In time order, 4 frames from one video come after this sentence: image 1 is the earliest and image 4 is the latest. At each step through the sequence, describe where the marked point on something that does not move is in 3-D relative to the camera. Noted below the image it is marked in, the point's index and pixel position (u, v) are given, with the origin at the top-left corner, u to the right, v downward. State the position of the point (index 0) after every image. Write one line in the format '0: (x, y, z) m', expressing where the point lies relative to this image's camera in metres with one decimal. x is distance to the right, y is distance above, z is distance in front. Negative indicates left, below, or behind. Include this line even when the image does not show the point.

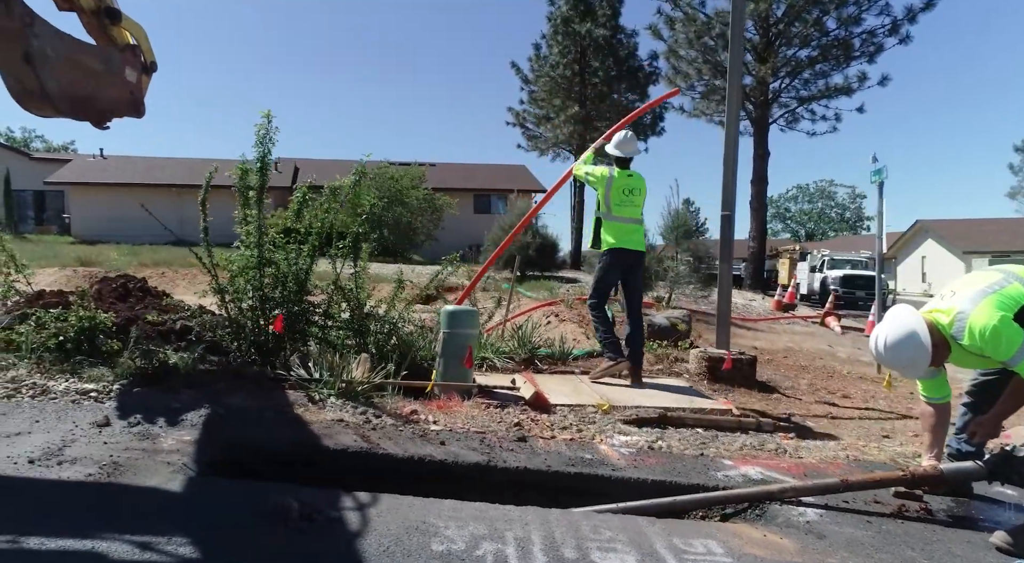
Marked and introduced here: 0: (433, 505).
0: (-0.3, -0.9, +2.5) m
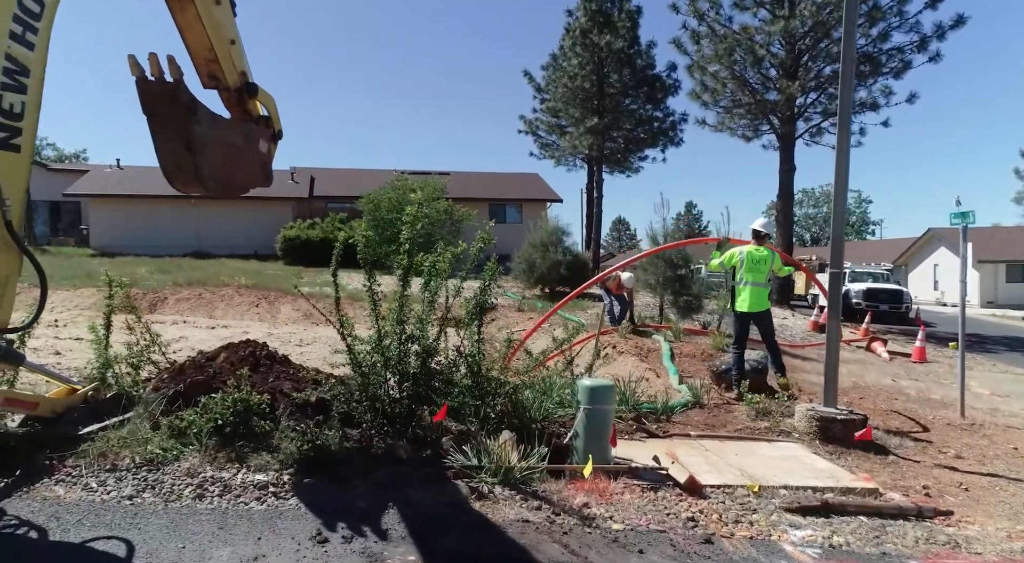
0: (+0.7, -1.4, +2.5) m
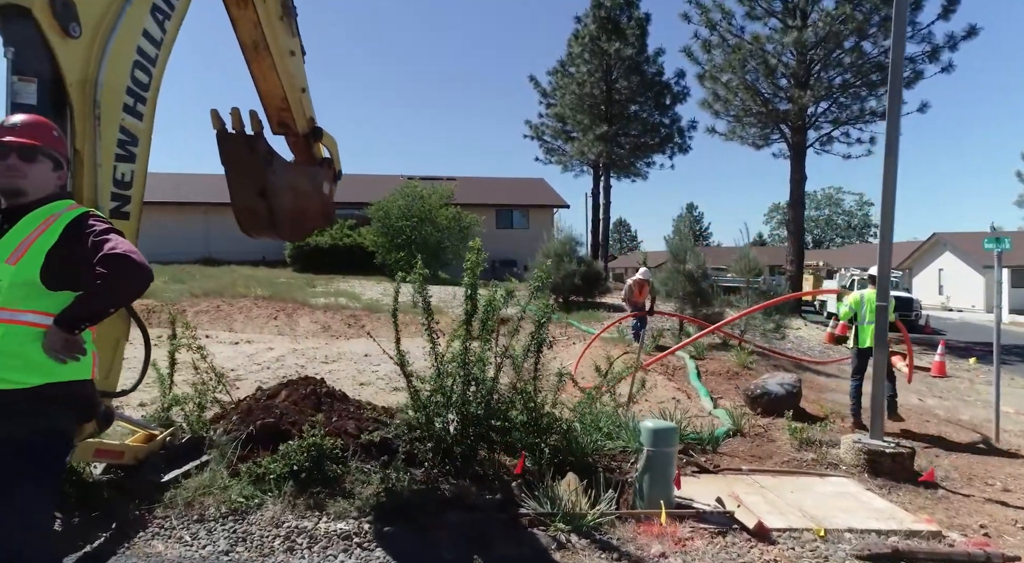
0: (+1.2, -1.7, +2.5) m
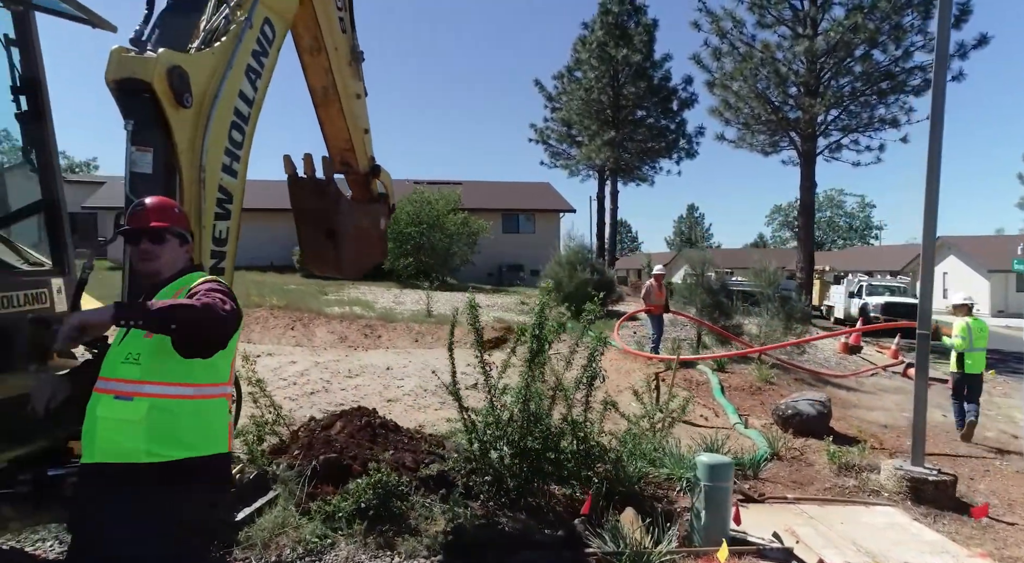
0: (+1.6, -2.0, +2.6) m
